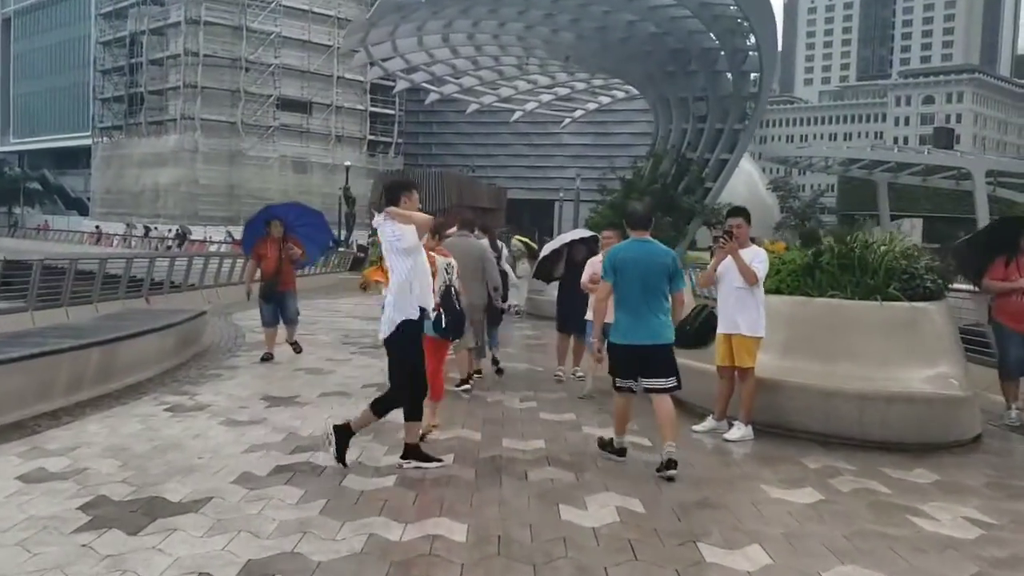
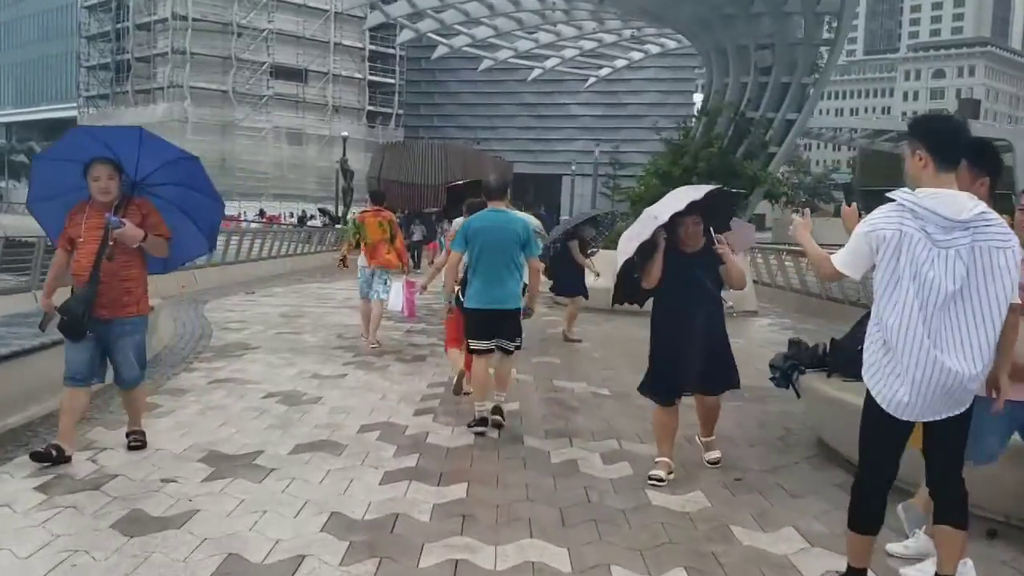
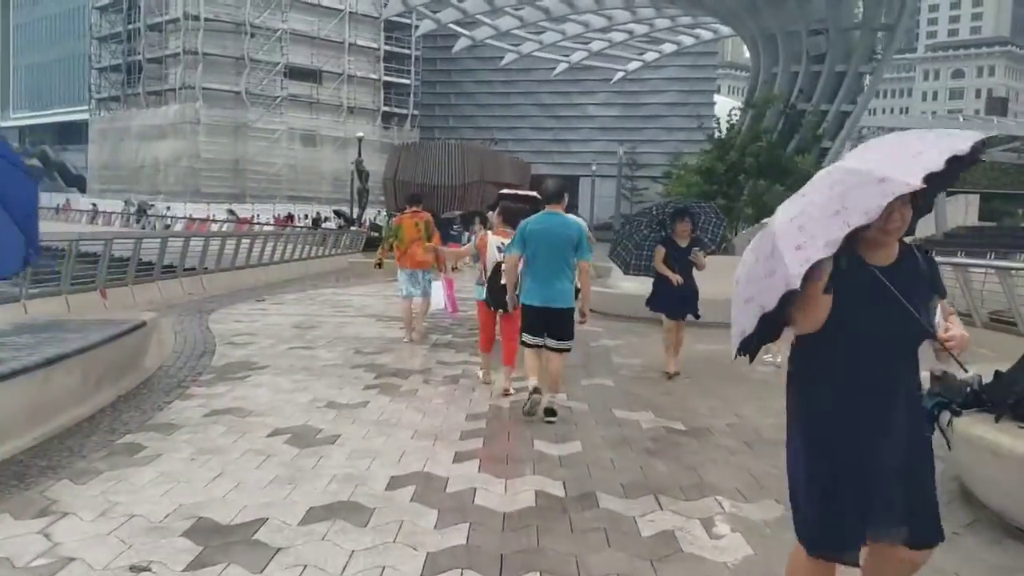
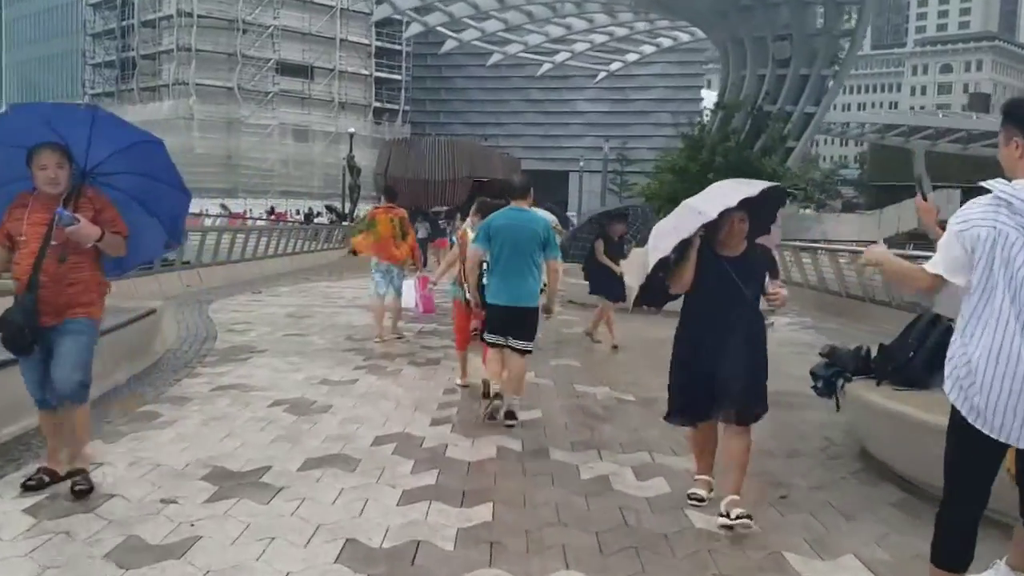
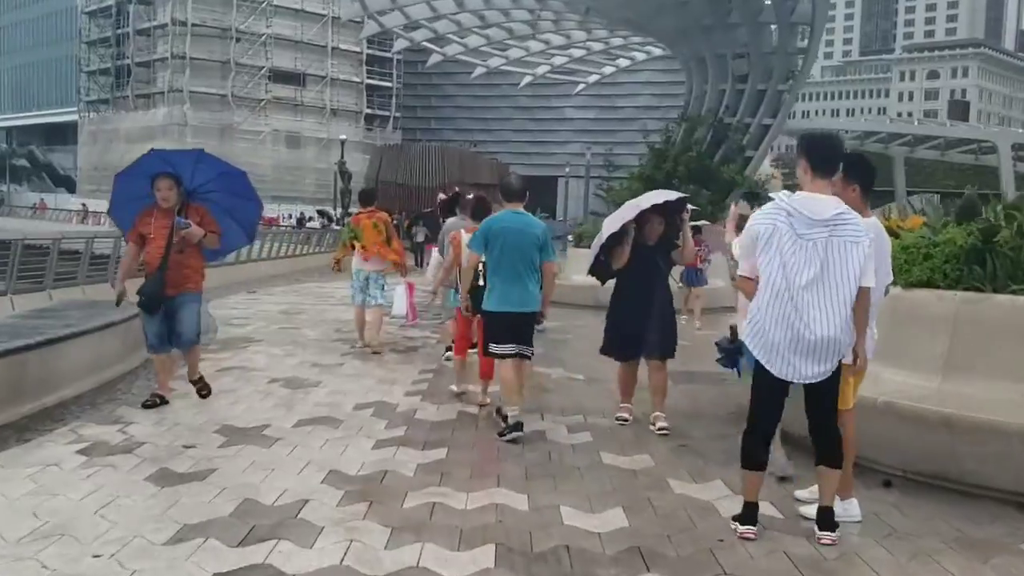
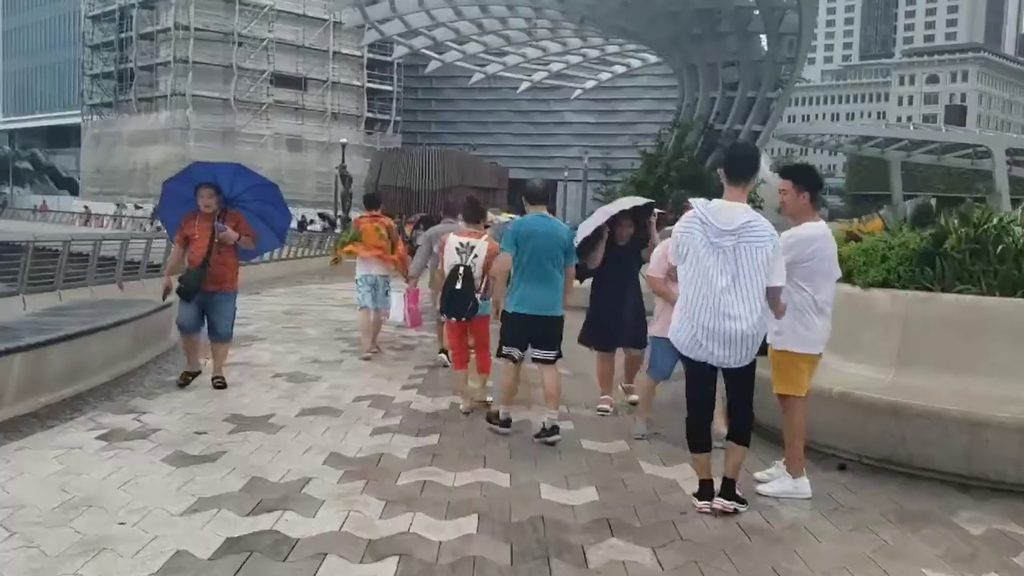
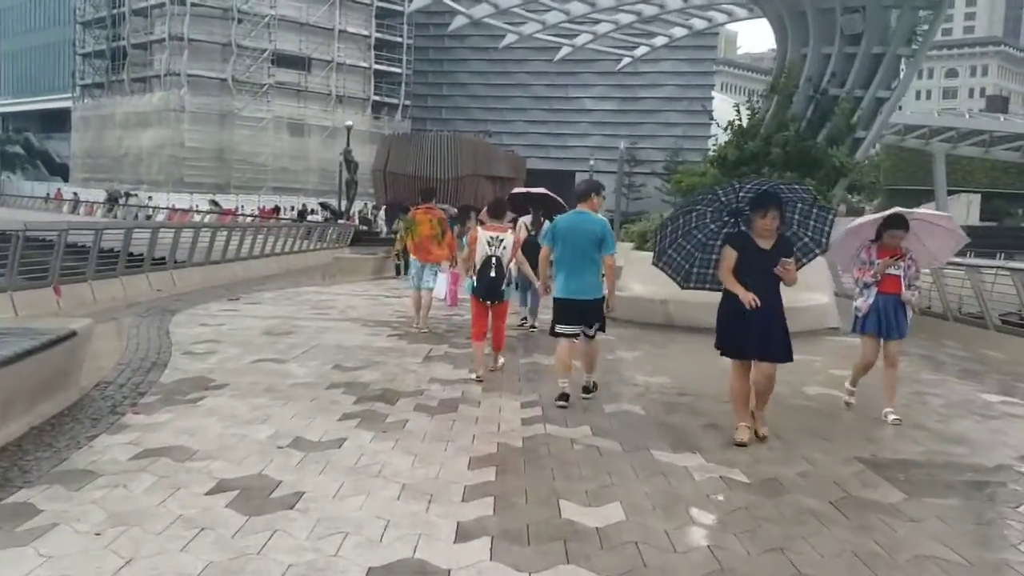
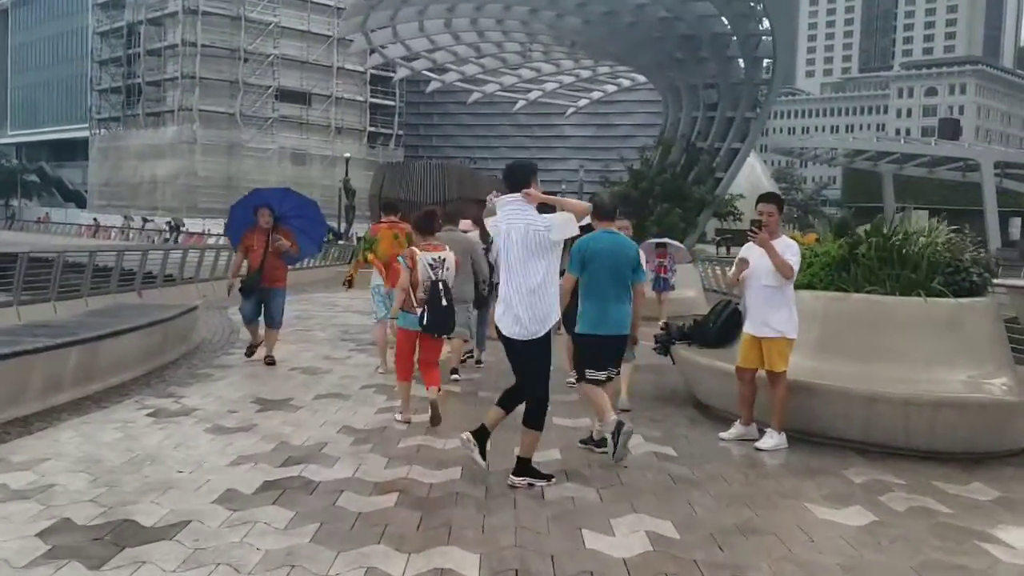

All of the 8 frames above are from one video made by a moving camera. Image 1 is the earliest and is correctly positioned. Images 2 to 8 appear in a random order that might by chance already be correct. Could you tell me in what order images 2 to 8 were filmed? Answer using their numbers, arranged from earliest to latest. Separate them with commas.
8, 6, 5, 2, 4, 3, 7
